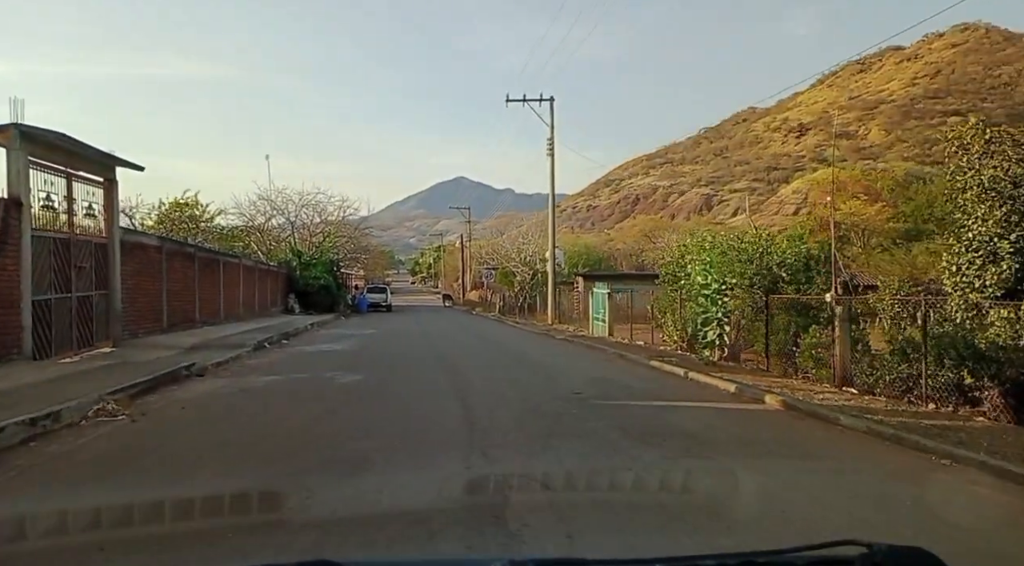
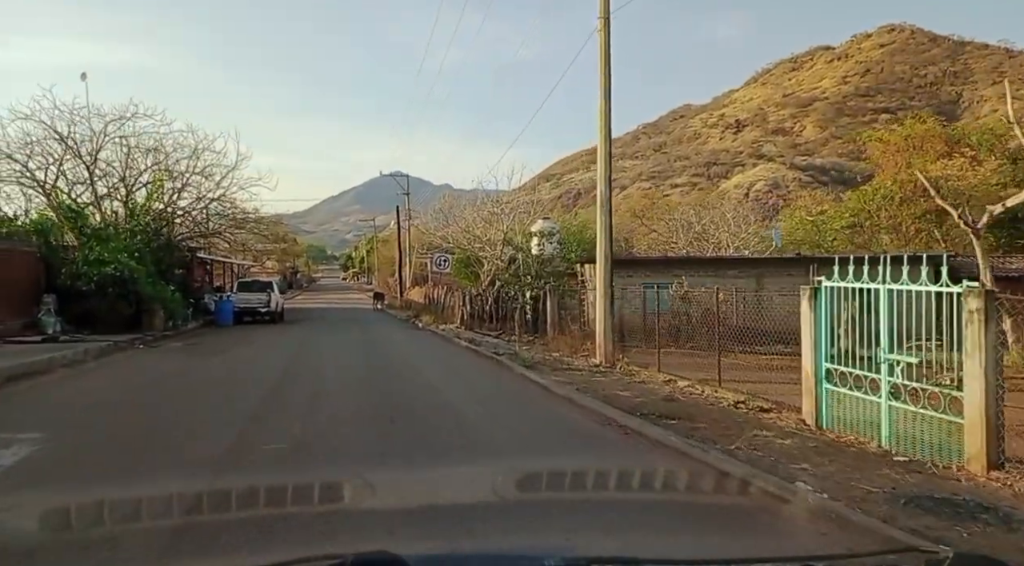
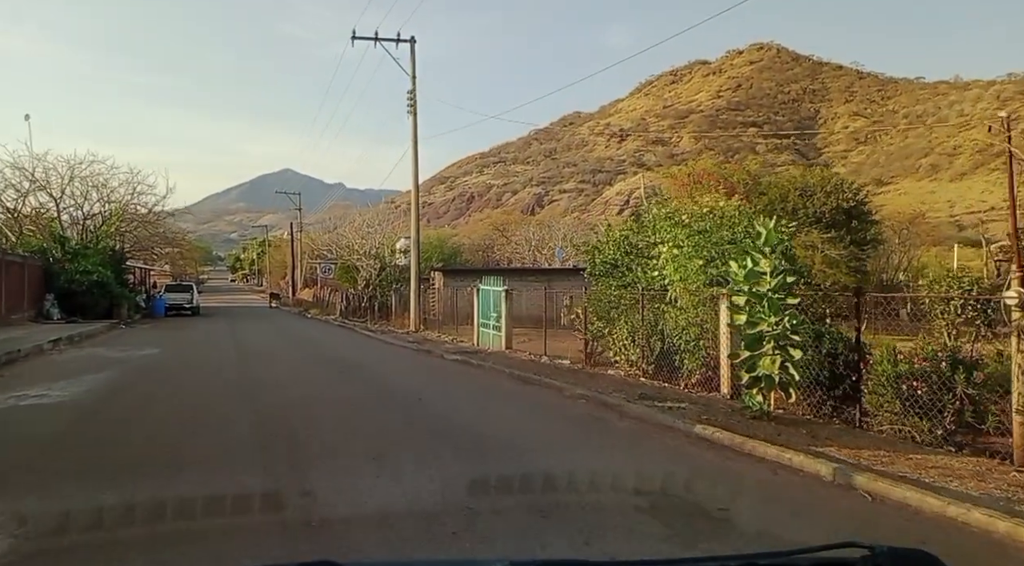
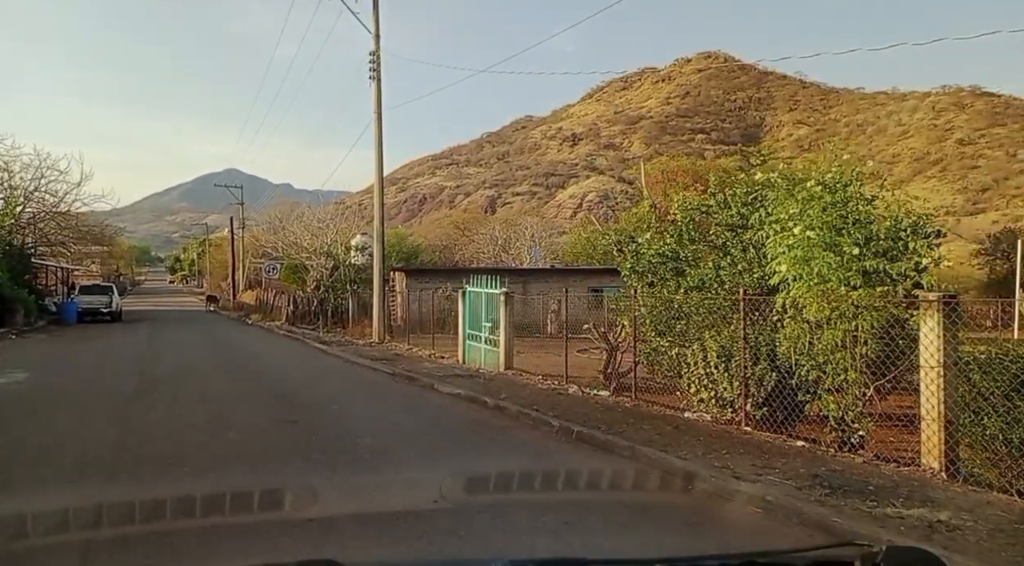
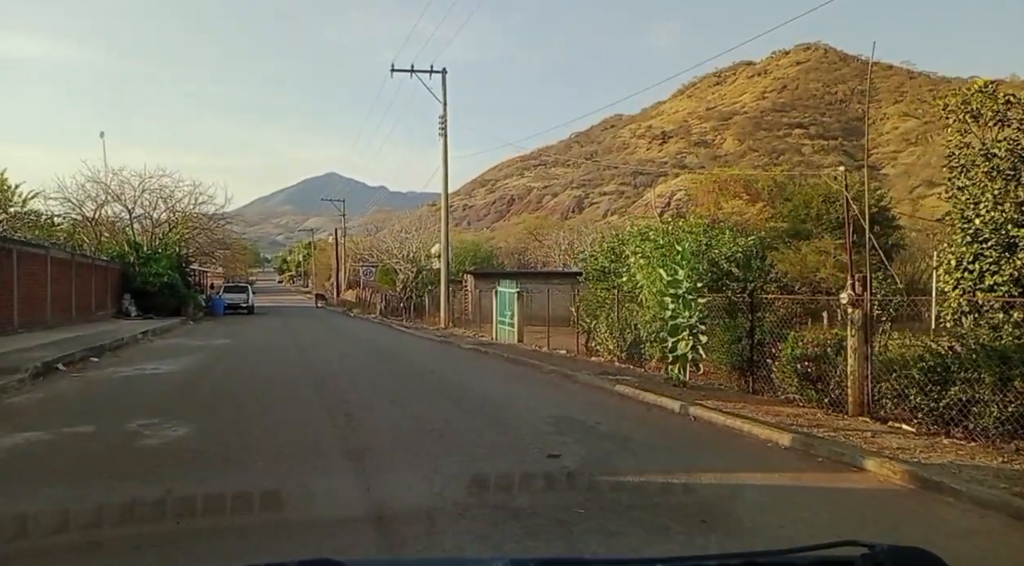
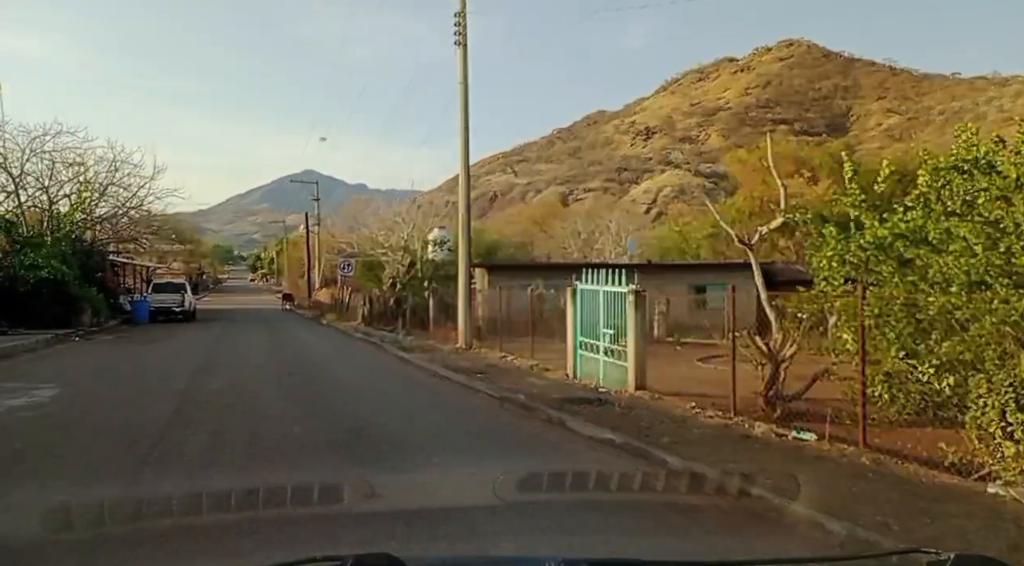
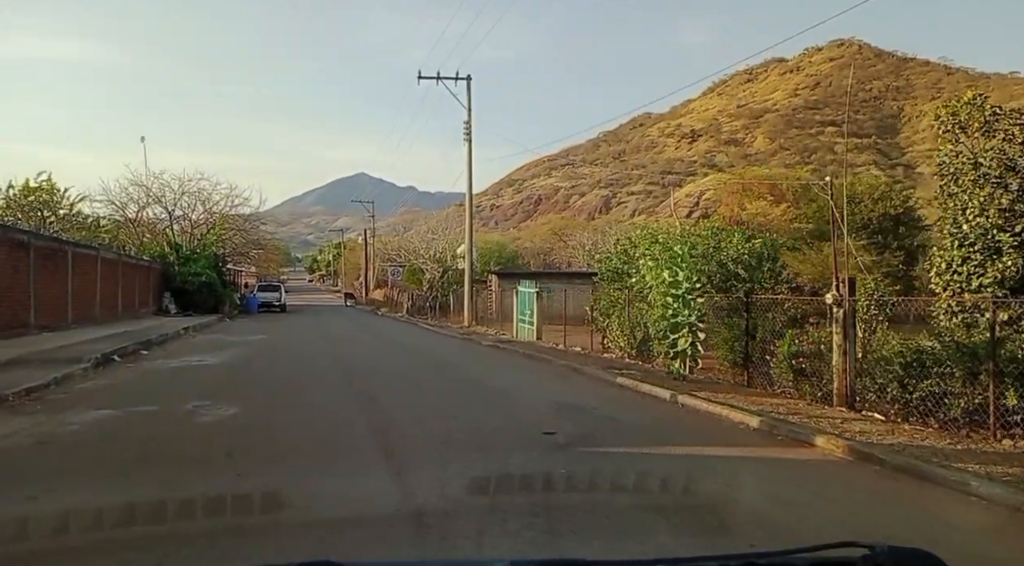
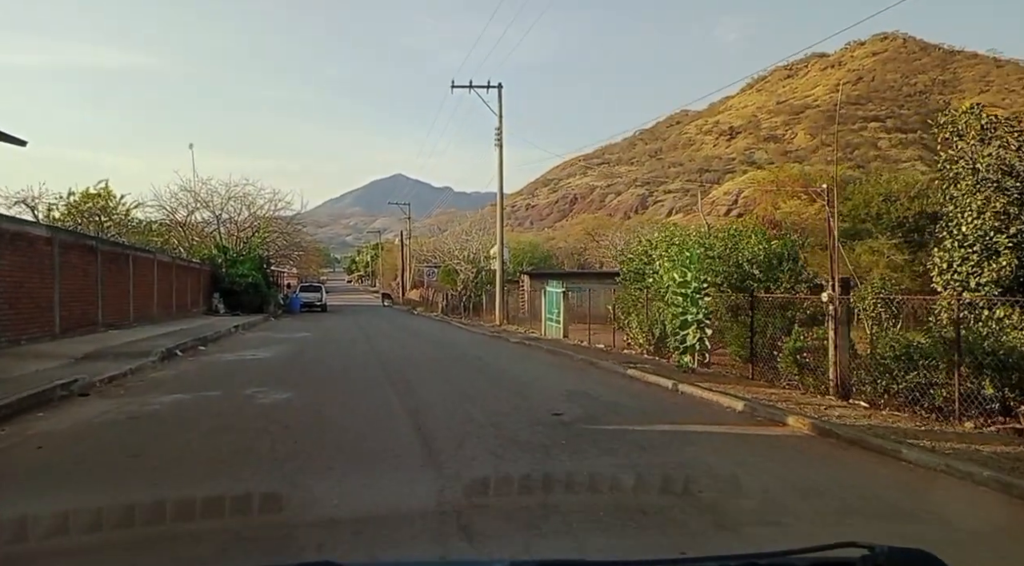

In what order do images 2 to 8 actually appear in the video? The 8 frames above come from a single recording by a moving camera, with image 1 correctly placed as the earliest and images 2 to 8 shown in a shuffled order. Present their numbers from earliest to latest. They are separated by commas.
8, 7, 5, 3, 4, 6, 2
